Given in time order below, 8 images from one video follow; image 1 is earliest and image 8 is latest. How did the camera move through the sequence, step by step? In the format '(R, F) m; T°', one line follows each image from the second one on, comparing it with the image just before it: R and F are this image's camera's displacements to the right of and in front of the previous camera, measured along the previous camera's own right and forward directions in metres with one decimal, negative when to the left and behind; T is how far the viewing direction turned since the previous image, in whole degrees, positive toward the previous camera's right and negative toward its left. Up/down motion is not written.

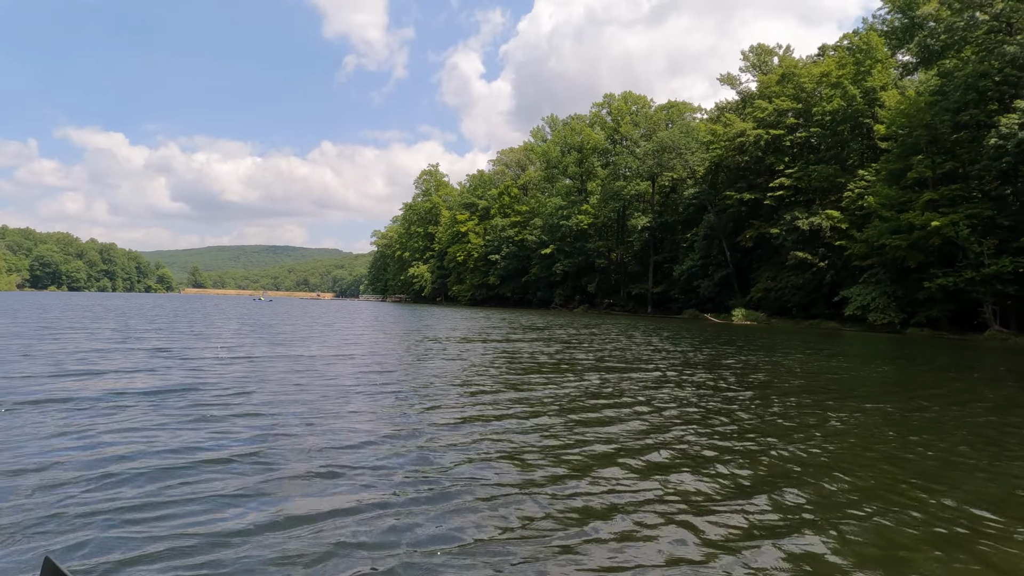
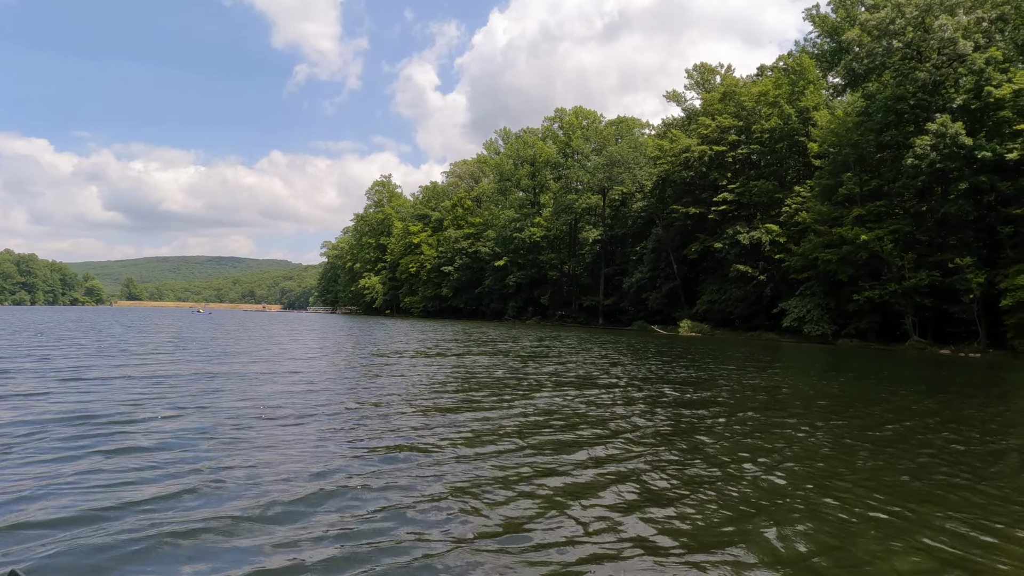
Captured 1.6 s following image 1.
(+0.4, +0.5) m; +5°
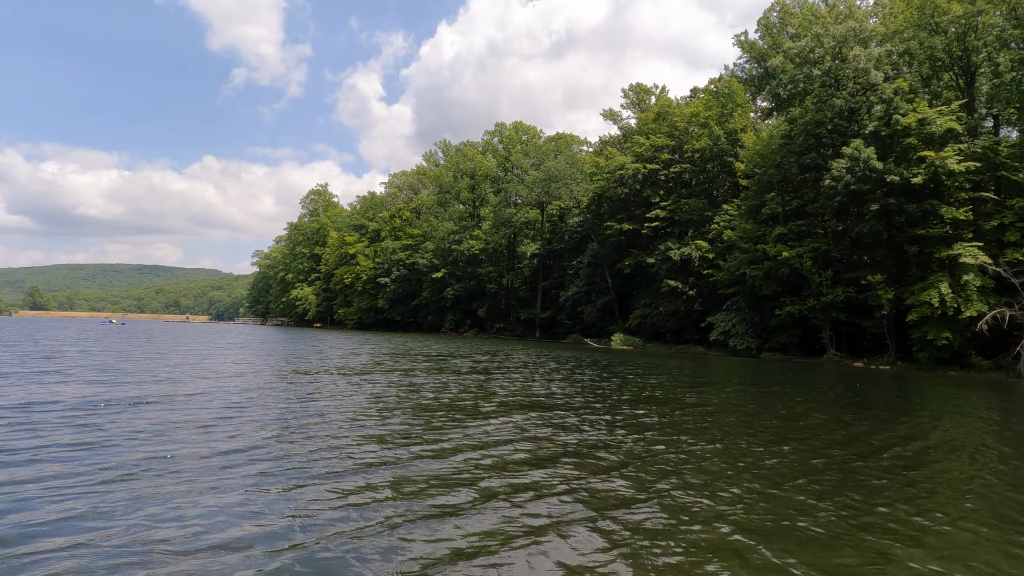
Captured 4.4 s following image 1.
(+0.1, +0.4) m; +7°
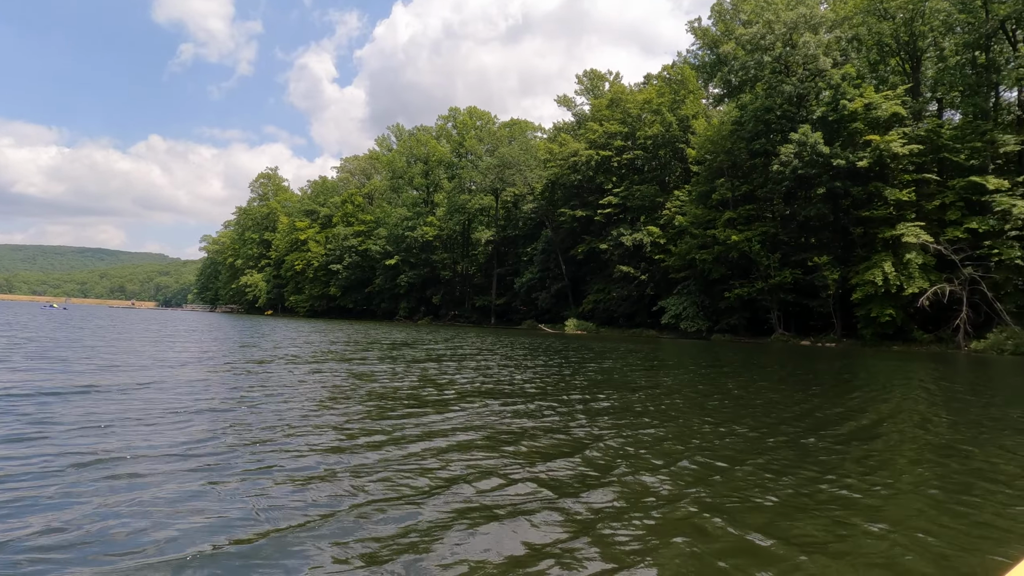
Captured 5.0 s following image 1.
(-0.1, +0.2) m; +5°
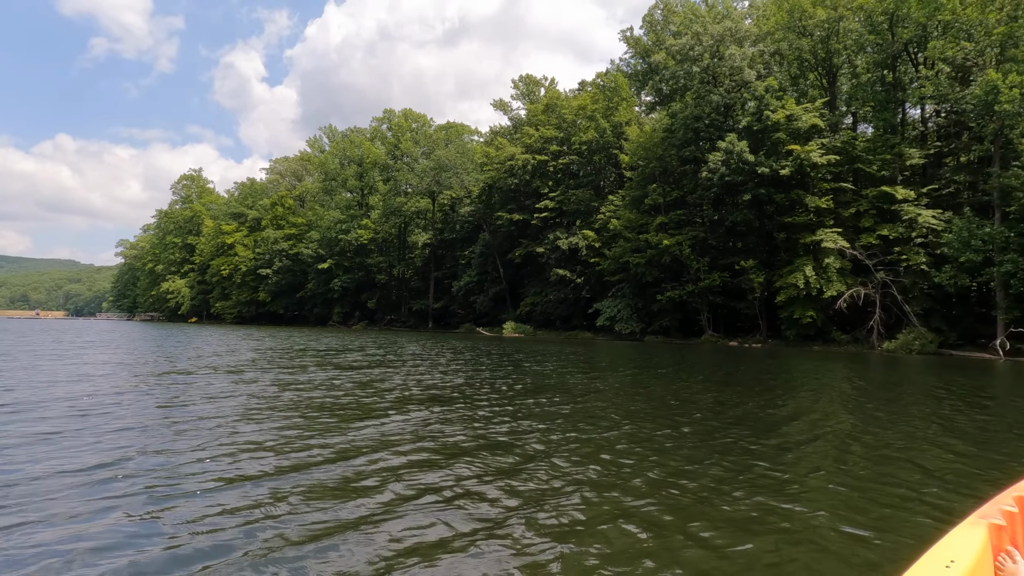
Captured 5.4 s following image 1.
(0.0, +0.3) m; +7°
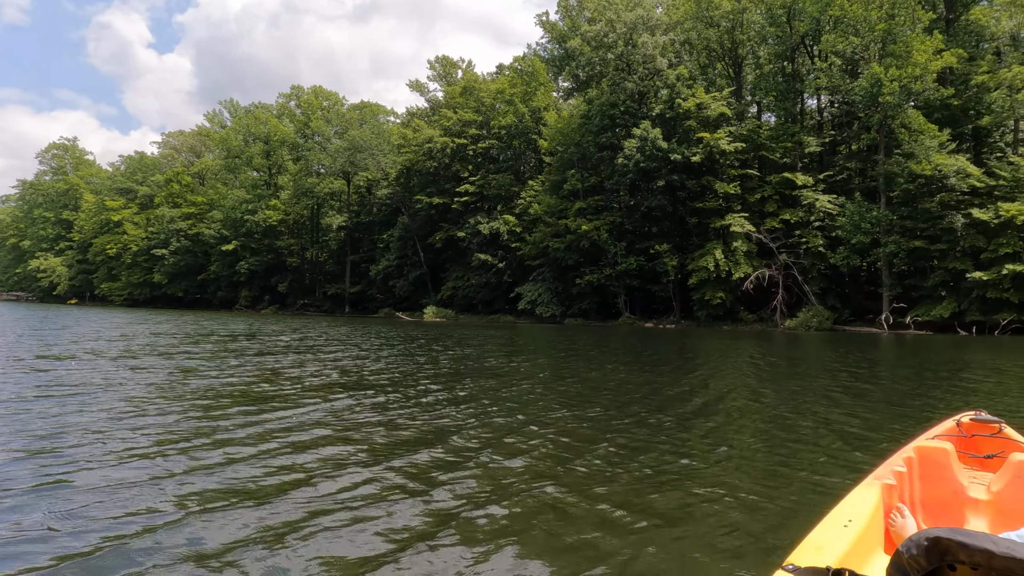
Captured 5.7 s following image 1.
(0.0, +0.2) m; +8°
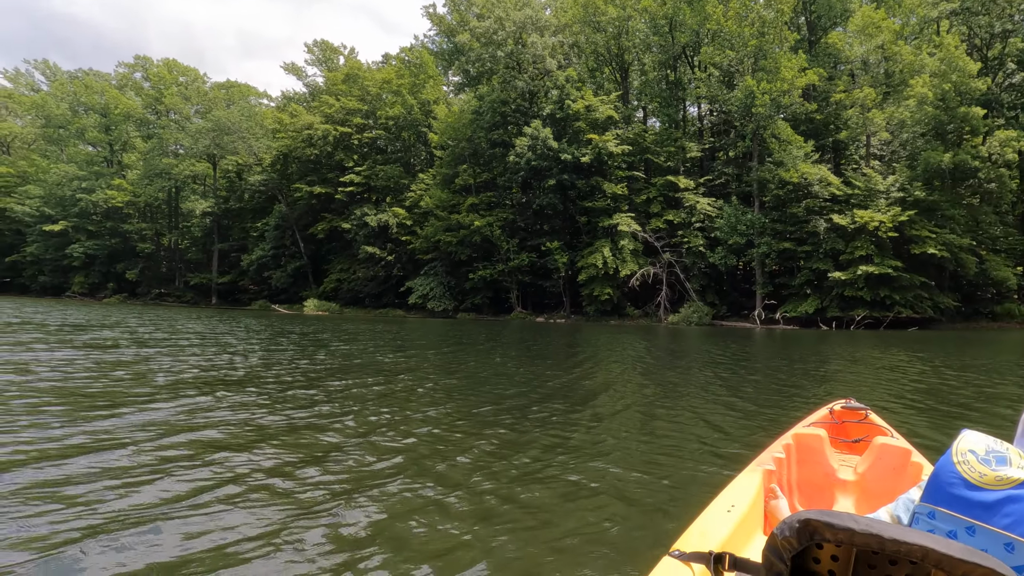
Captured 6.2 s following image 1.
(0.0, +0.2) m; +11°
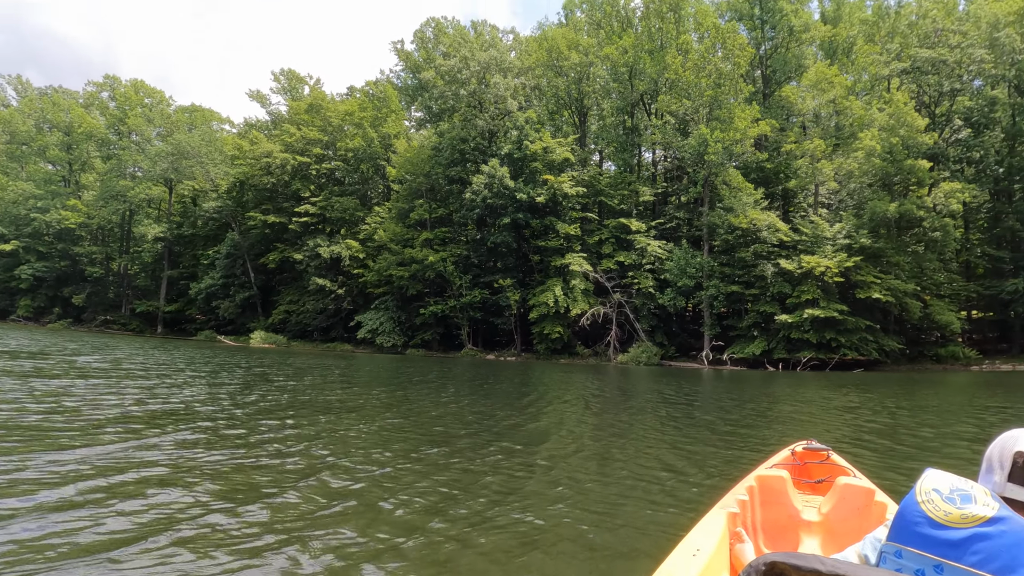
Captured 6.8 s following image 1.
(-0.1, +0.1) m; +5°
